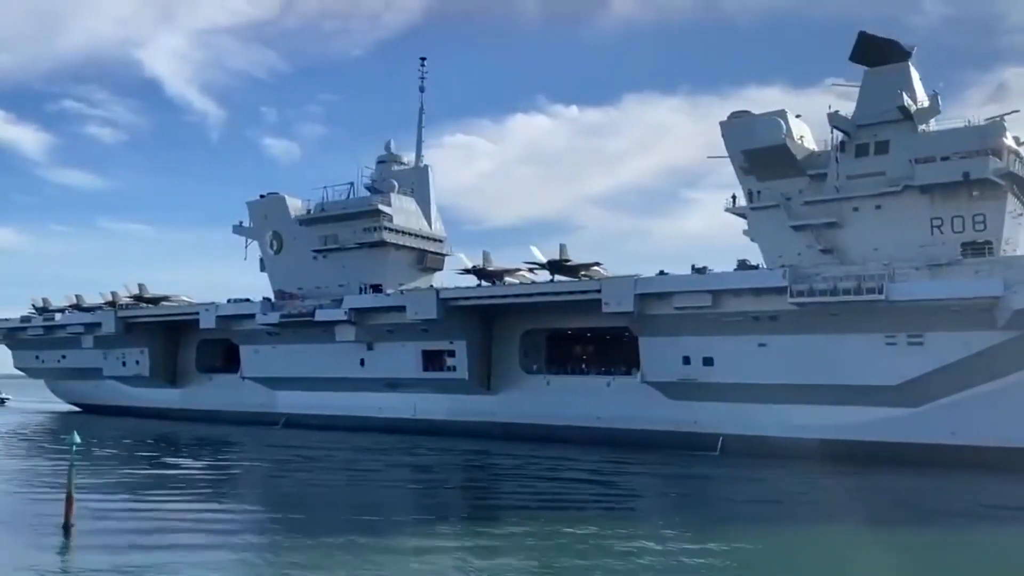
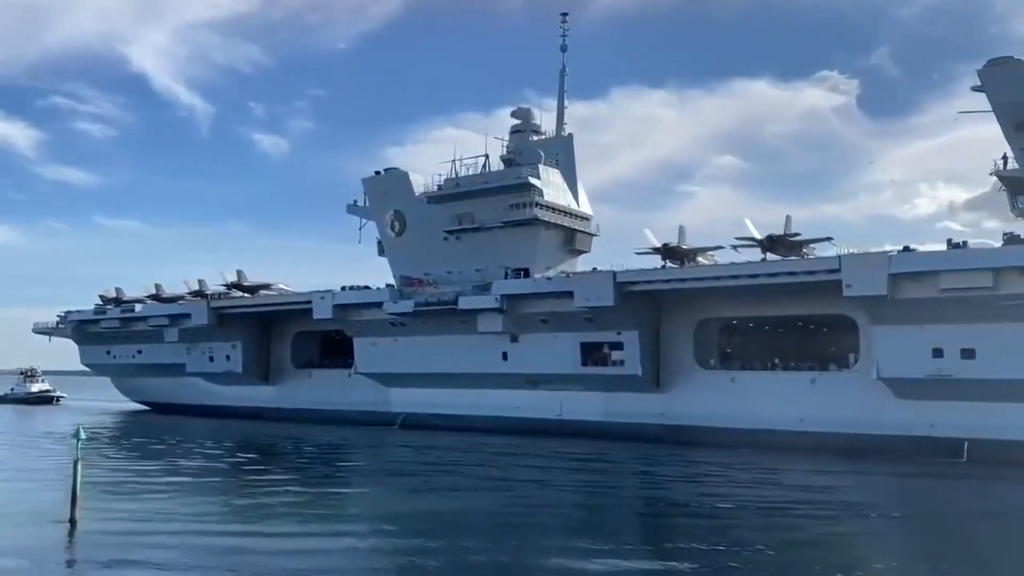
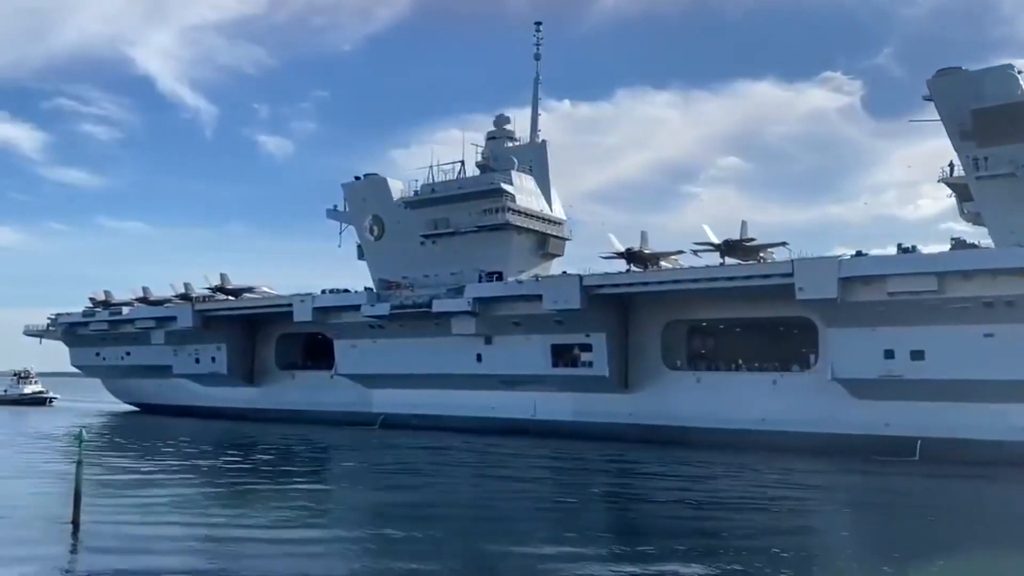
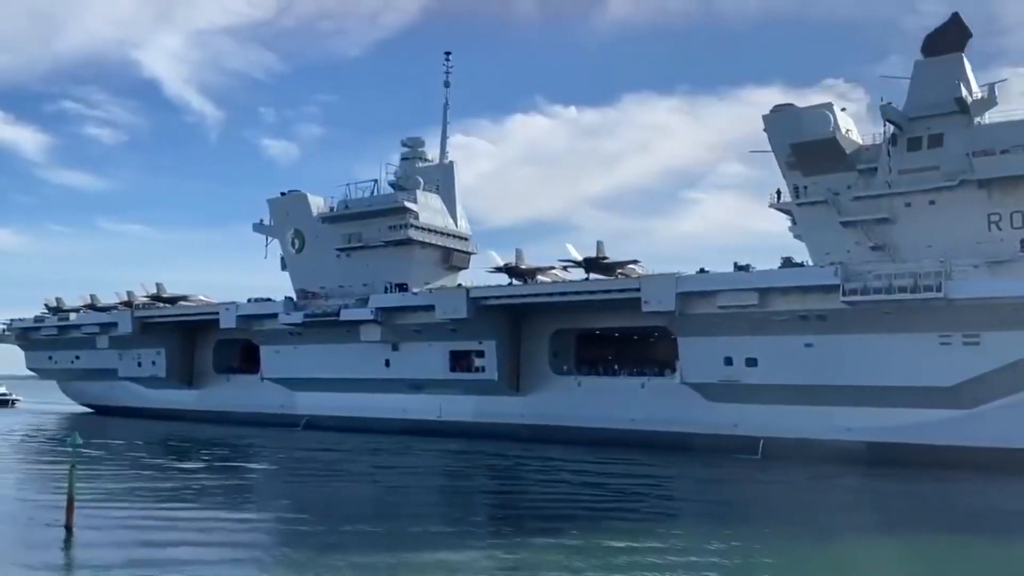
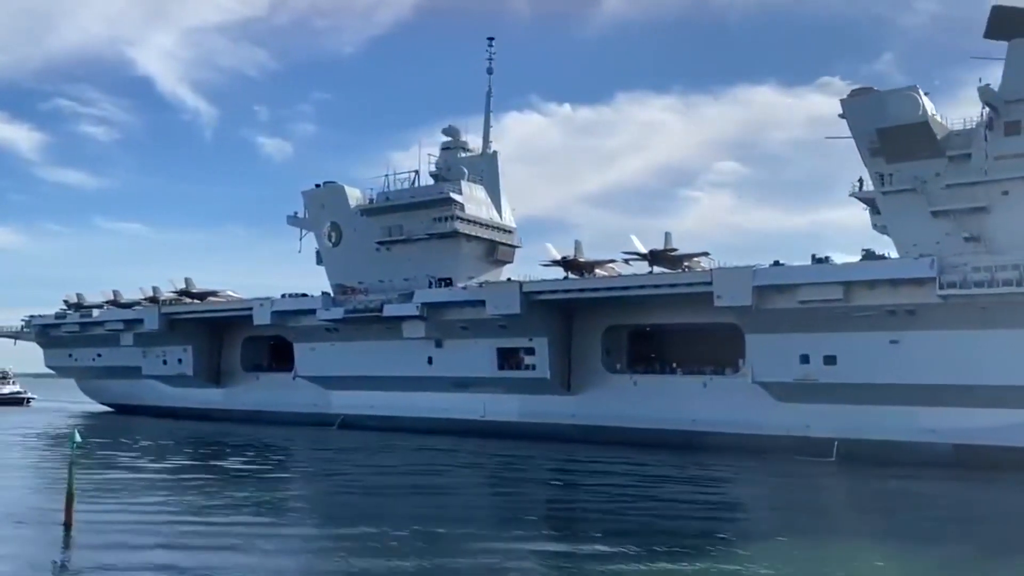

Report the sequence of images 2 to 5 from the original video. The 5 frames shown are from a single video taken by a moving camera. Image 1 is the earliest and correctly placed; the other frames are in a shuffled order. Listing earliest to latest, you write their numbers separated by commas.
4, 5, 3, 2
